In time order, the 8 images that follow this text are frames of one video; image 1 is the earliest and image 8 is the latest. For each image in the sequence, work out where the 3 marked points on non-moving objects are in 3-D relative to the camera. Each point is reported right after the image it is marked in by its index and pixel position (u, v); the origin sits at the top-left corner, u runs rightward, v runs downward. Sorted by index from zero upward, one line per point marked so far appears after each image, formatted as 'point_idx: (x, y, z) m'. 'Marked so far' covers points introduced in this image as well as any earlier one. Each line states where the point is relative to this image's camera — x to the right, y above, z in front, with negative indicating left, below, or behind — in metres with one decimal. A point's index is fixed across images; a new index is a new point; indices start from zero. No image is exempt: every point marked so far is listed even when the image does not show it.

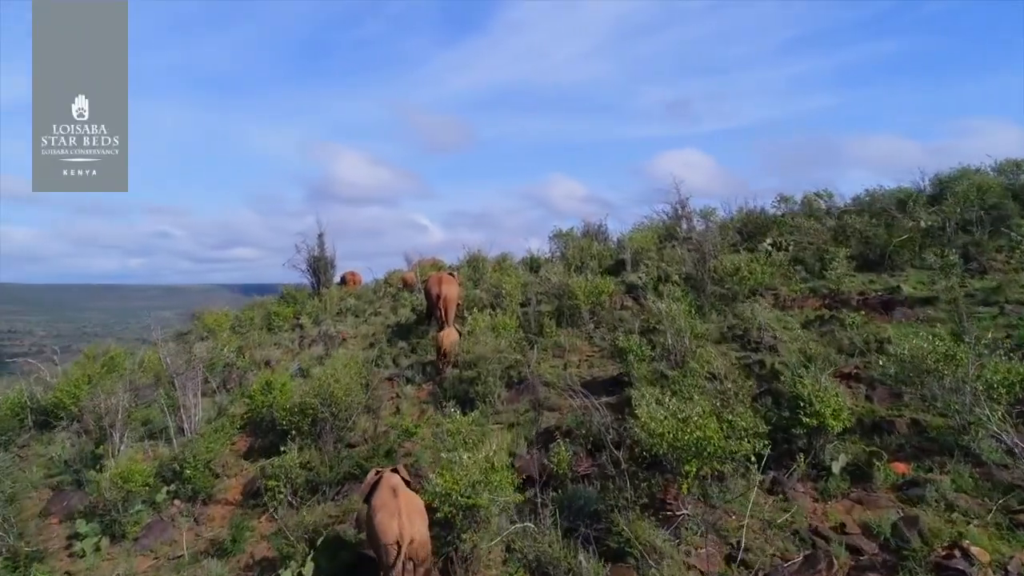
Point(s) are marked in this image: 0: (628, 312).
0: (+2.4, -0.5, +15.2) m
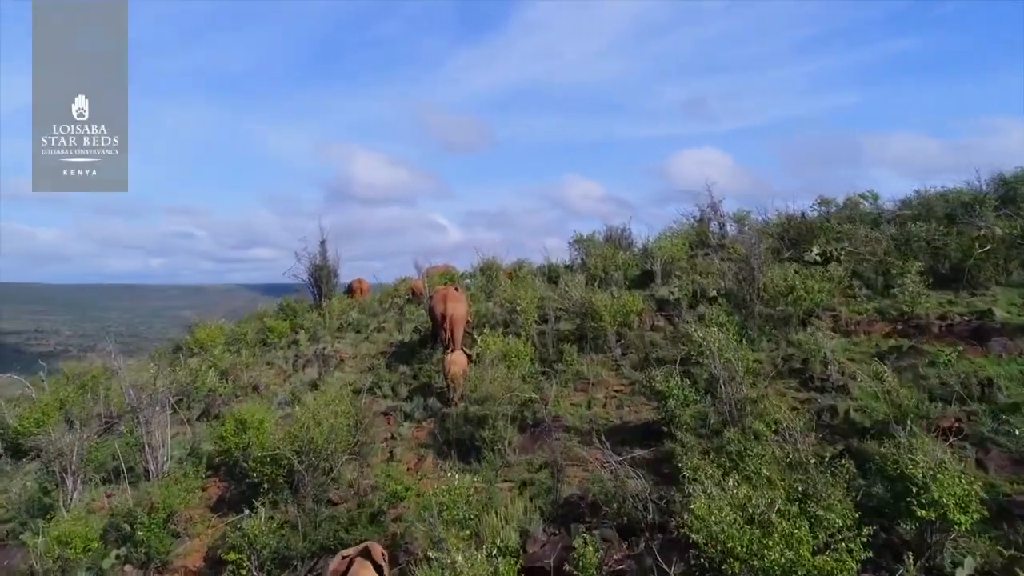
0: (+2.7, -0.9, +13.2) m
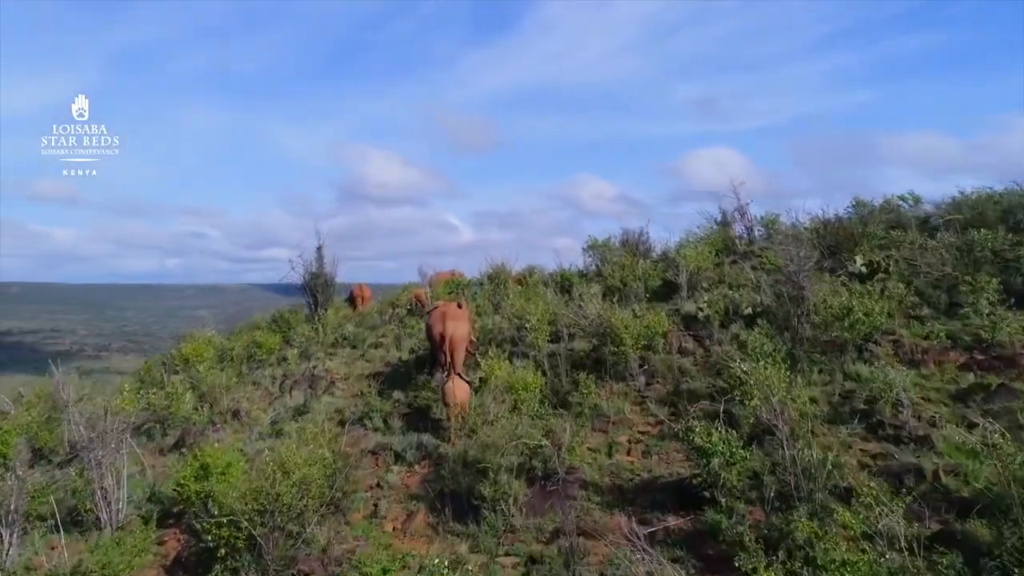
0: (+2.8, -1.2, +11.5) m
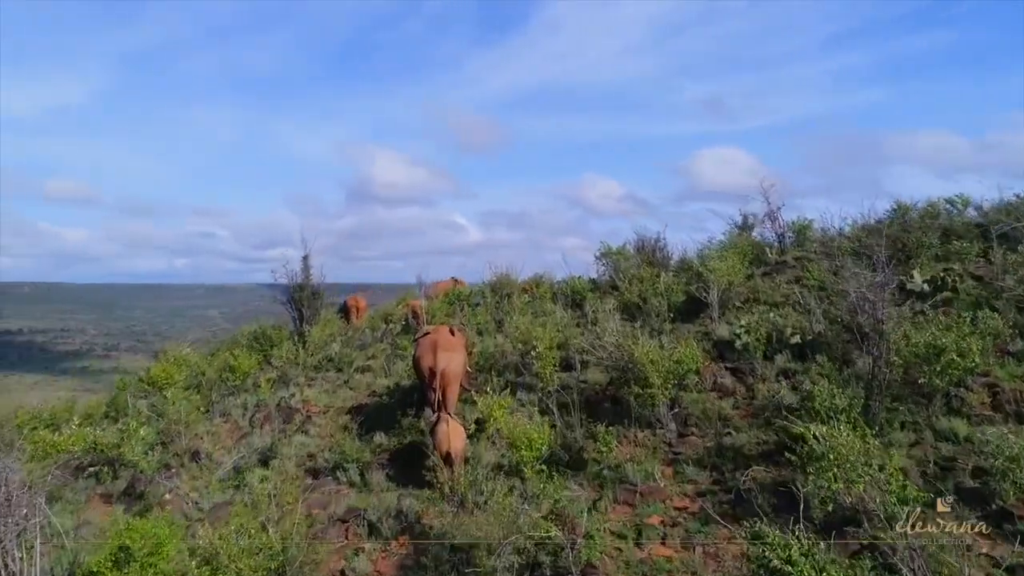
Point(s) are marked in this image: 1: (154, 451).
0: (+2.9, -1.5, +9.5) m
1: (-6.3, -2.8, +12.7) m
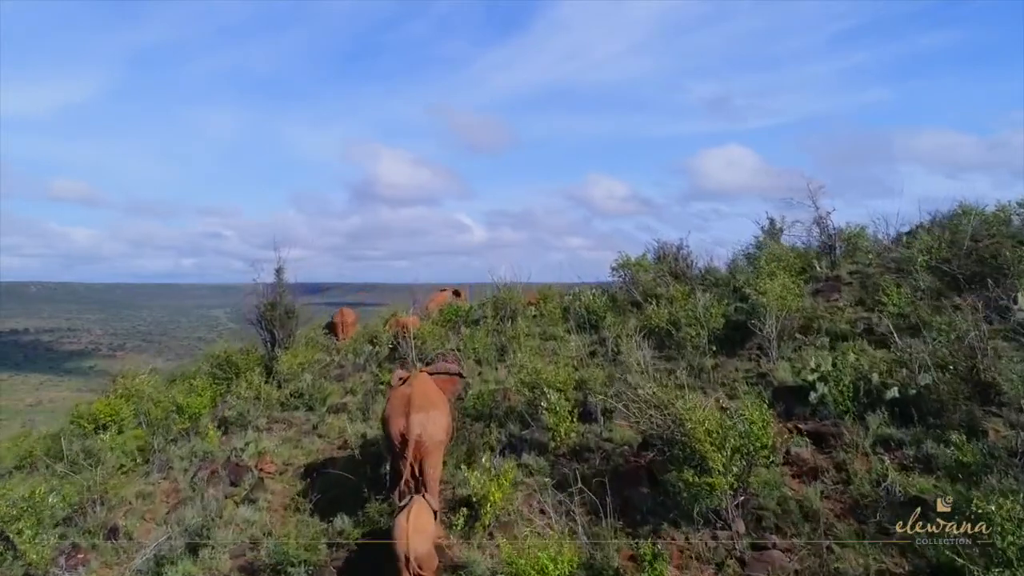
0: (+2.9, -2.0, +6.7) m
1: (-6.2, -3.3, +10.1) m
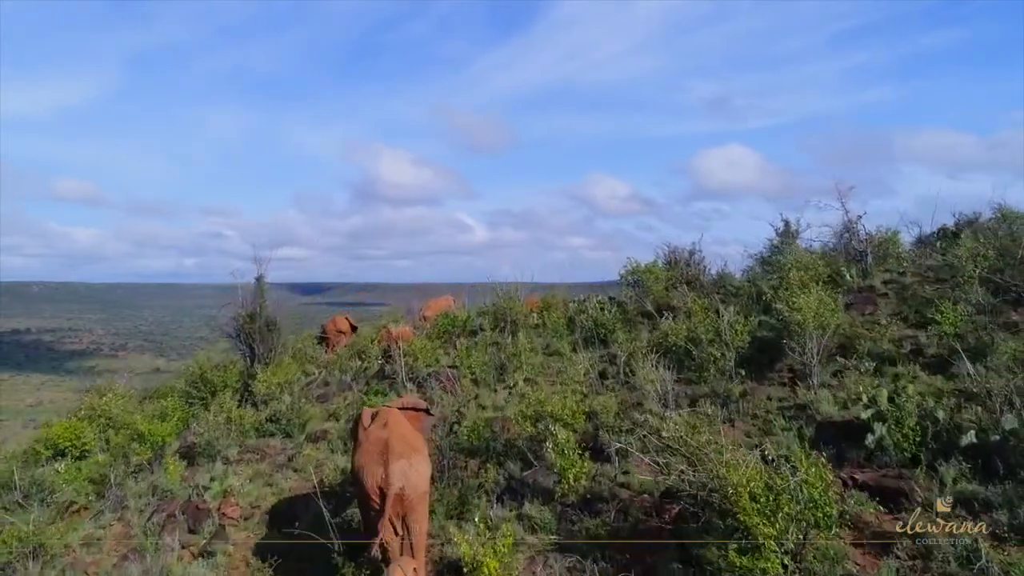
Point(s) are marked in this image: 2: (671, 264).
0: (+2.9, -2.2, +5.3) m
1: (-6.2, -3.5, +8.7) m
2: (+4.2, +0.6, +19.4) m
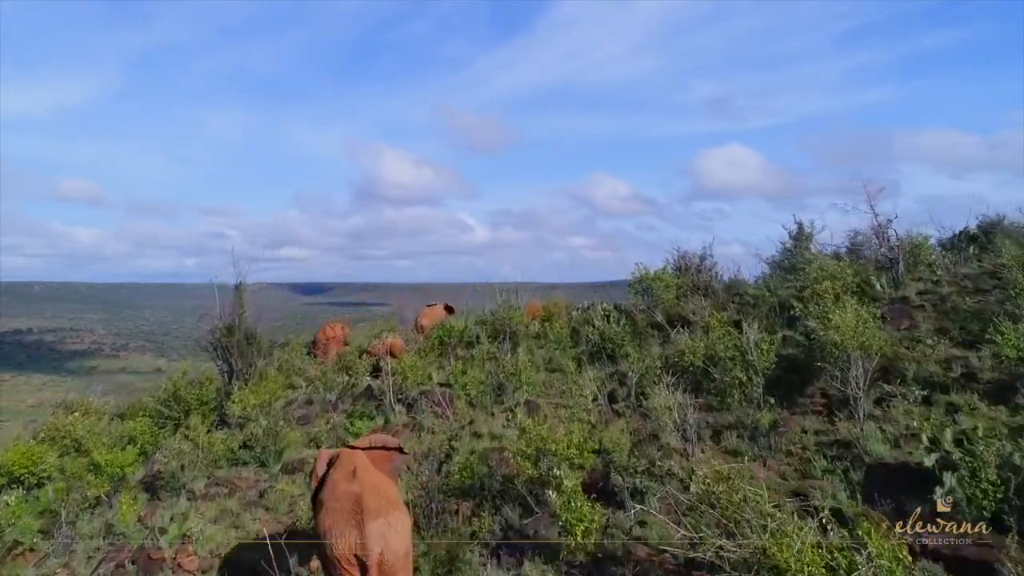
0: (+2.9, -2.4, +4.1) m
1: (-6.2, -3.7, +7.5) m
2: (+4.2, +0.4, +18.2) m
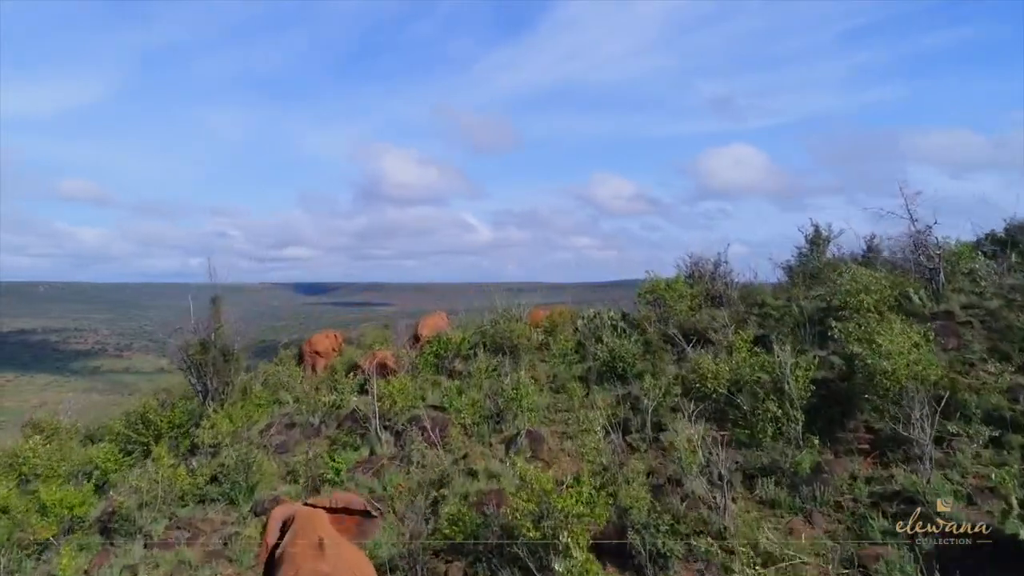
0: (+2.8, -2.6, +2.9) m
1: (-6.2, -3.9, +6.3) m
2: (+4.2, +0.2, +16.9) m
